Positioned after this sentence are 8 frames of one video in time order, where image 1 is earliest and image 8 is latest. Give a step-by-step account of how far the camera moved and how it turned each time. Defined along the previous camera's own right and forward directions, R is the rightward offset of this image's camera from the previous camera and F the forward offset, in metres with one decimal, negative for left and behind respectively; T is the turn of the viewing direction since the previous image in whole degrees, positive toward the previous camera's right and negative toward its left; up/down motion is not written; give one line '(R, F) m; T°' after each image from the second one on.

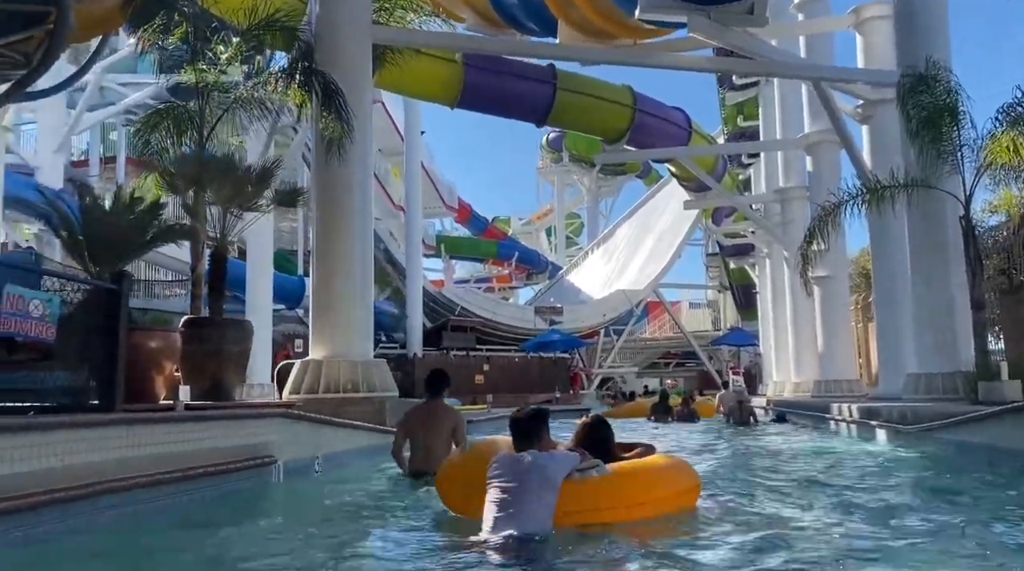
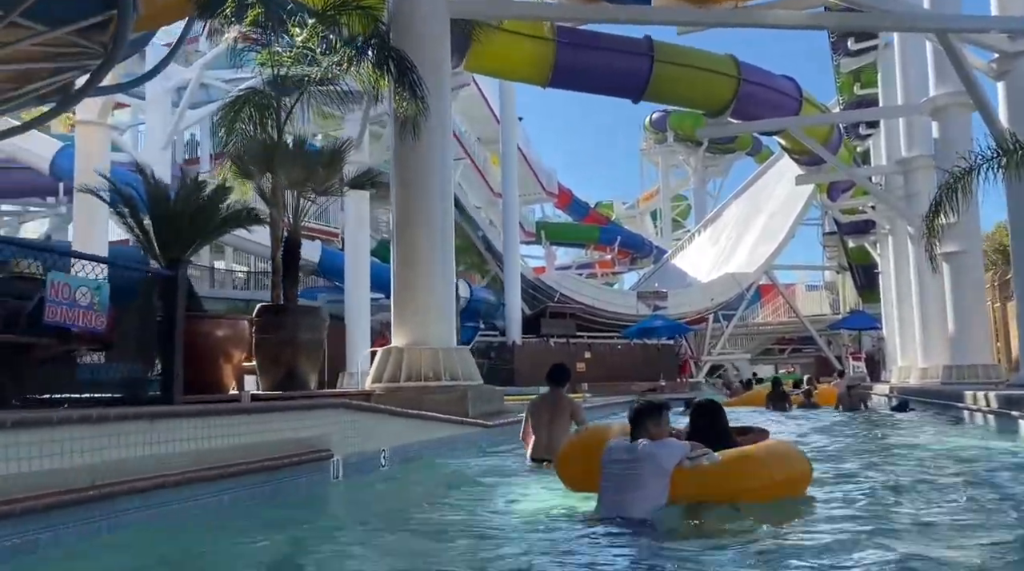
(+0.2, +0.5) m; -7°
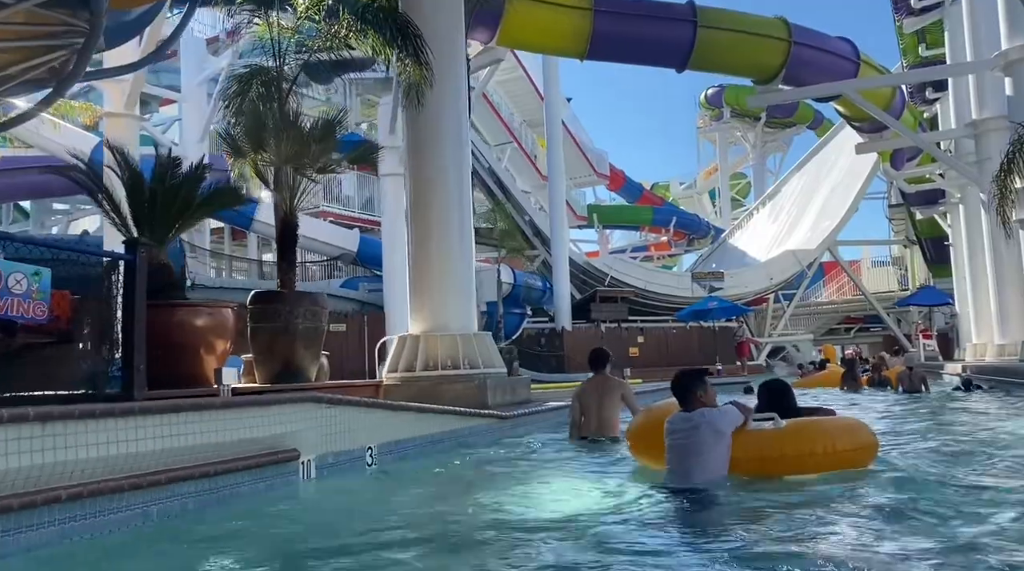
(+0.3, +0.6) m; -4°
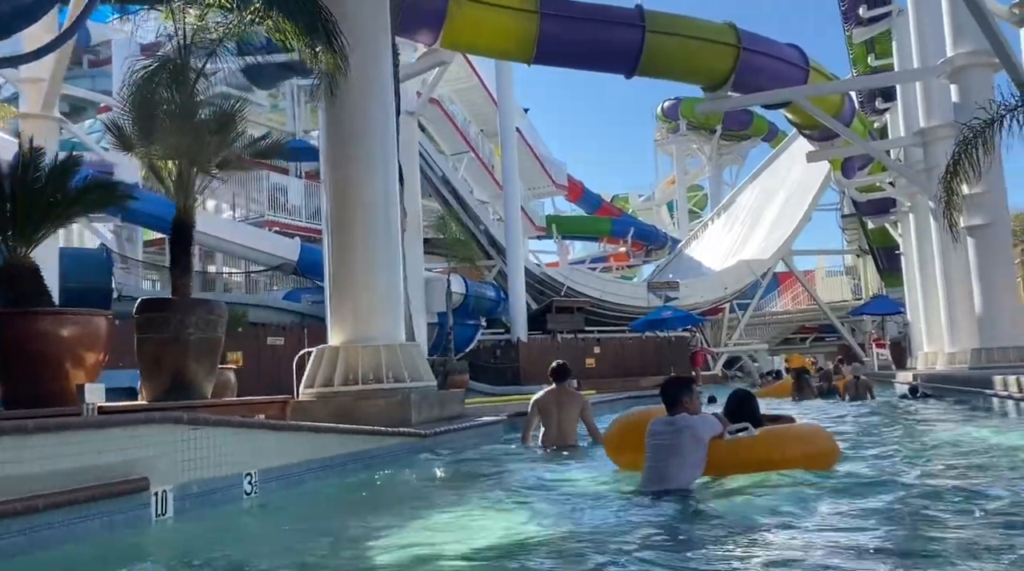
(+0.3, +0.4) m; +2°
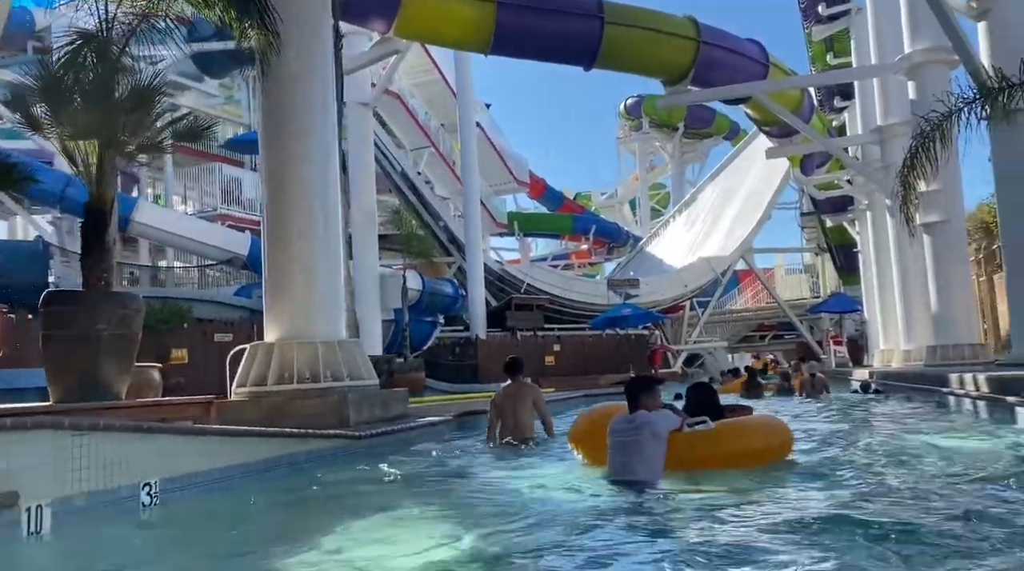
(+0.1, +0.3) m; +2°
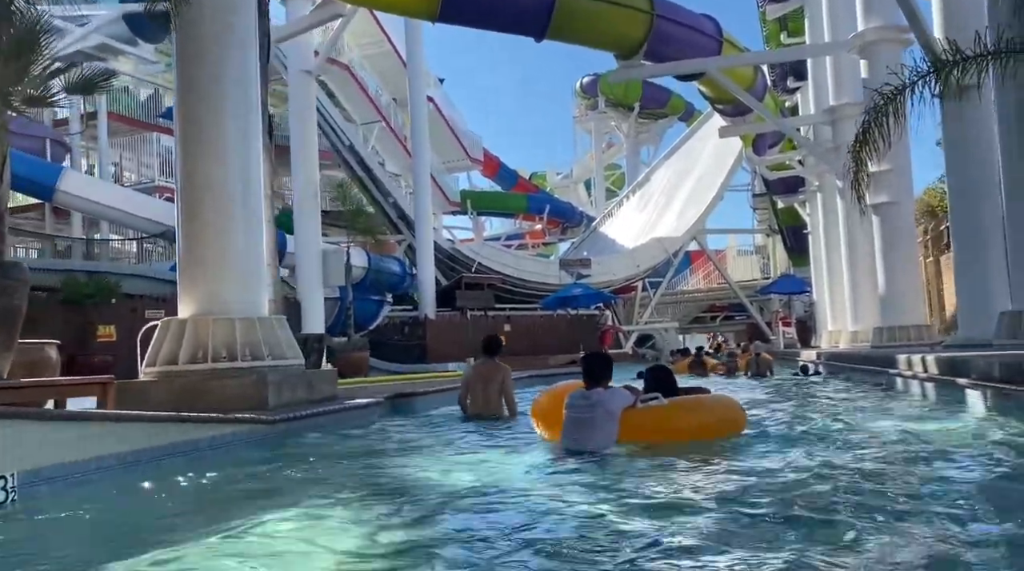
(+0.1, +0.4) m; +3°
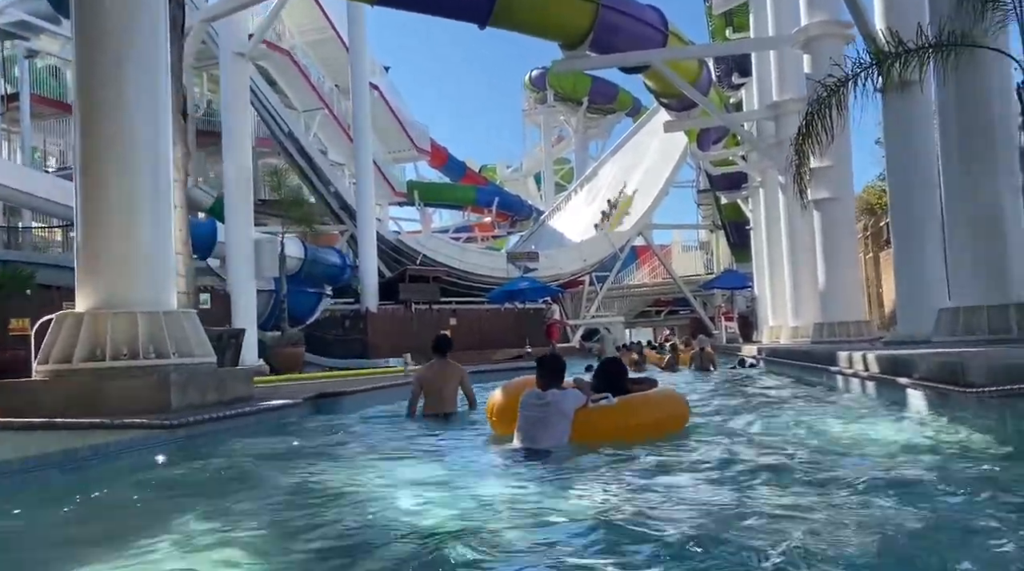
(+0.2, +0.3) m; +3°
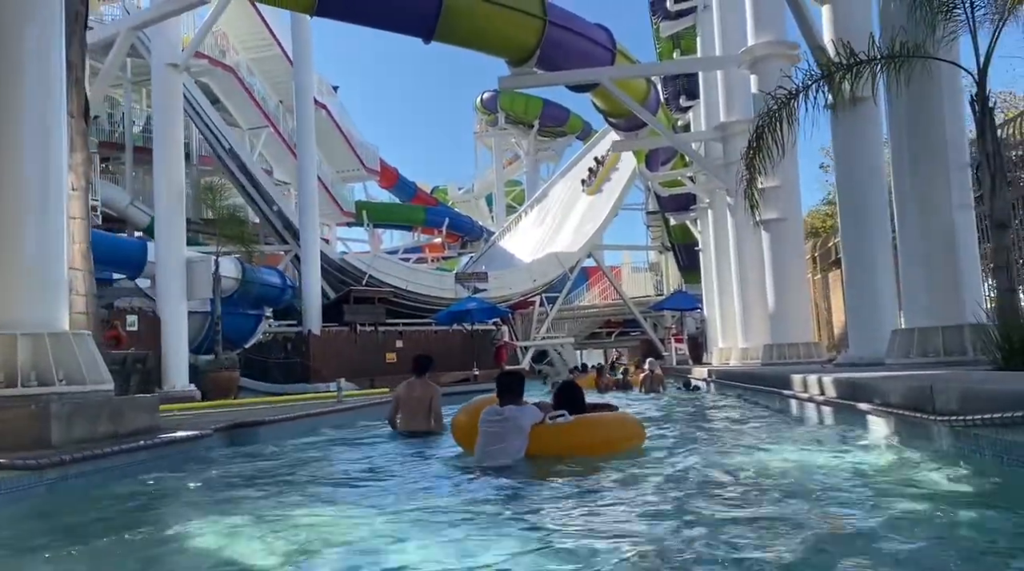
(+0.1, +0.5) m; +3°
